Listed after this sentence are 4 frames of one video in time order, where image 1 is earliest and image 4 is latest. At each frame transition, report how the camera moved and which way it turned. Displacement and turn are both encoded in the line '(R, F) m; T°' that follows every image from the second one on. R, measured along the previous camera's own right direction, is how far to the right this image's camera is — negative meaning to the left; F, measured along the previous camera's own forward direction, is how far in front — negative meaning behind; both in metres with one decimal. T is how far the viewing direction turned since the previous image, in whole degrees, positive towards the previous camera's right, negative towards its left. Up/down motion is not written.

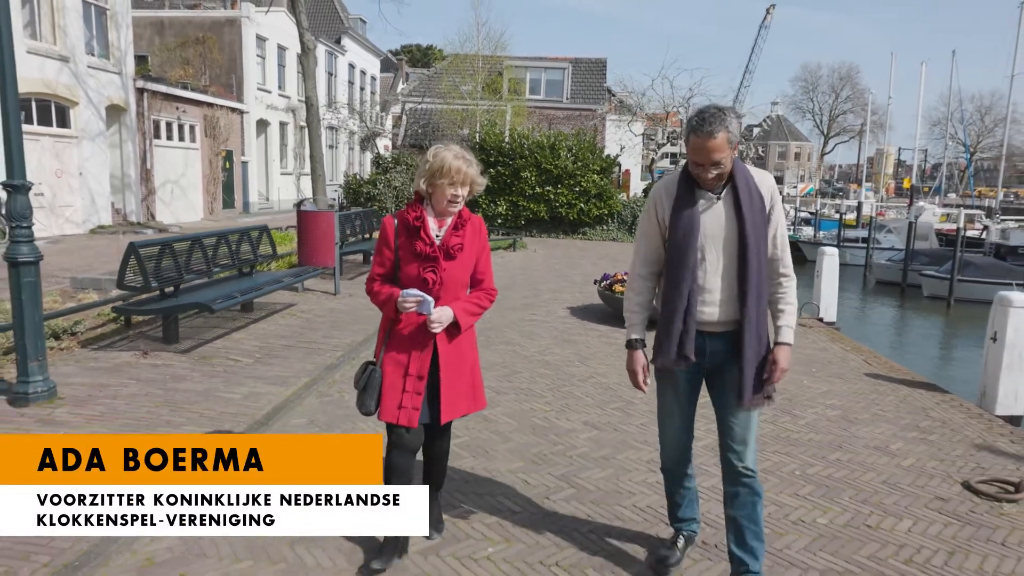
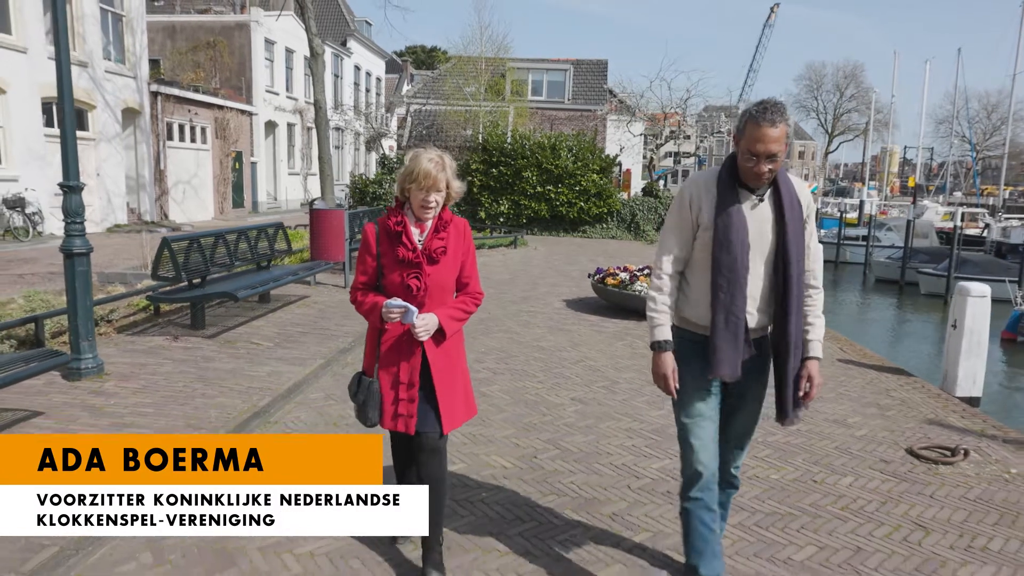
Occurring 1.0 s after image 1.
(+0.1, -0.5) m; 0°
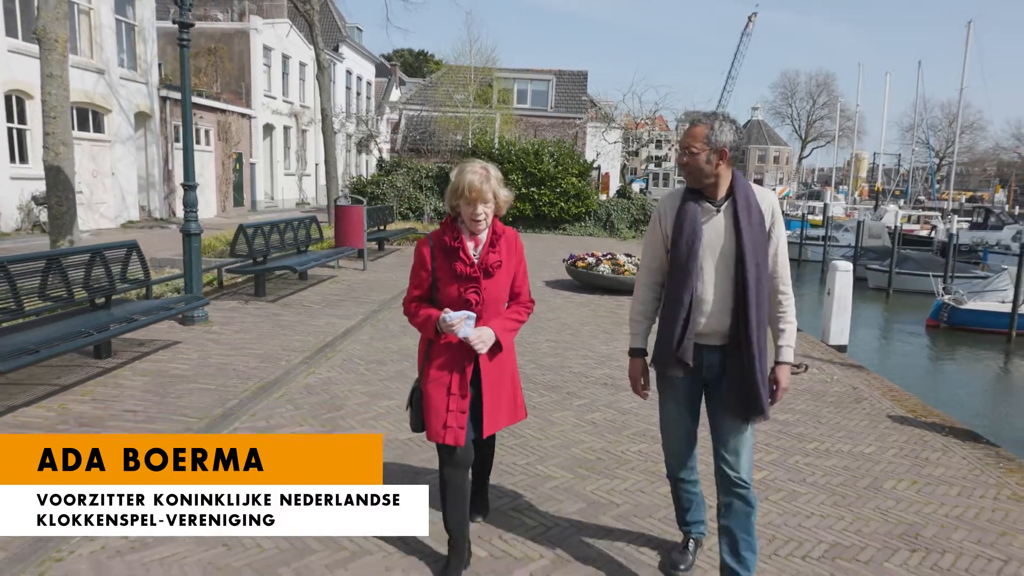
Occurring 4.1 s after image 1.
(-0.1, -2.0) m; +1°
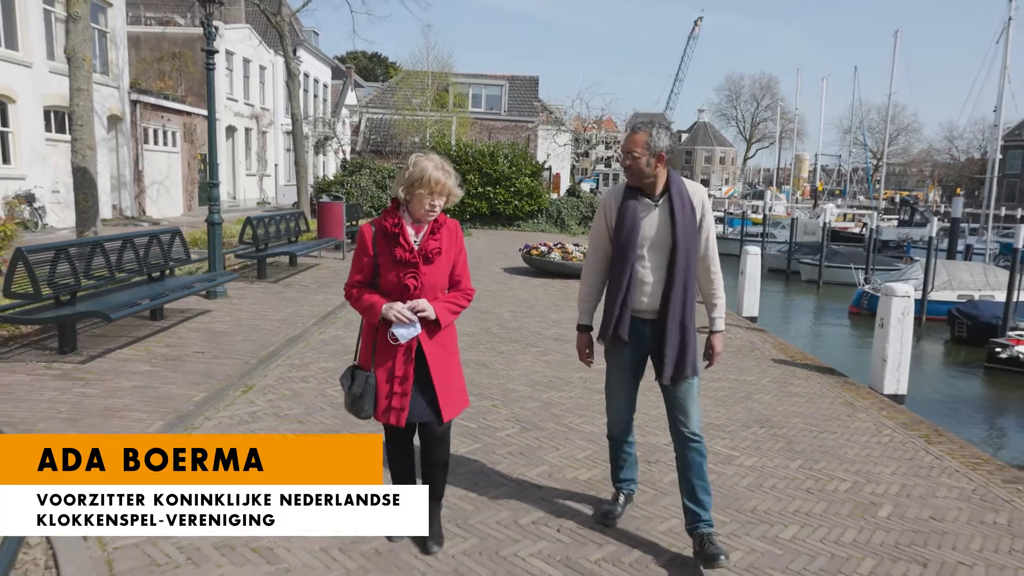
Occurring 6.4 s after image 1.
(-0.1, -1.5) m; +3°
